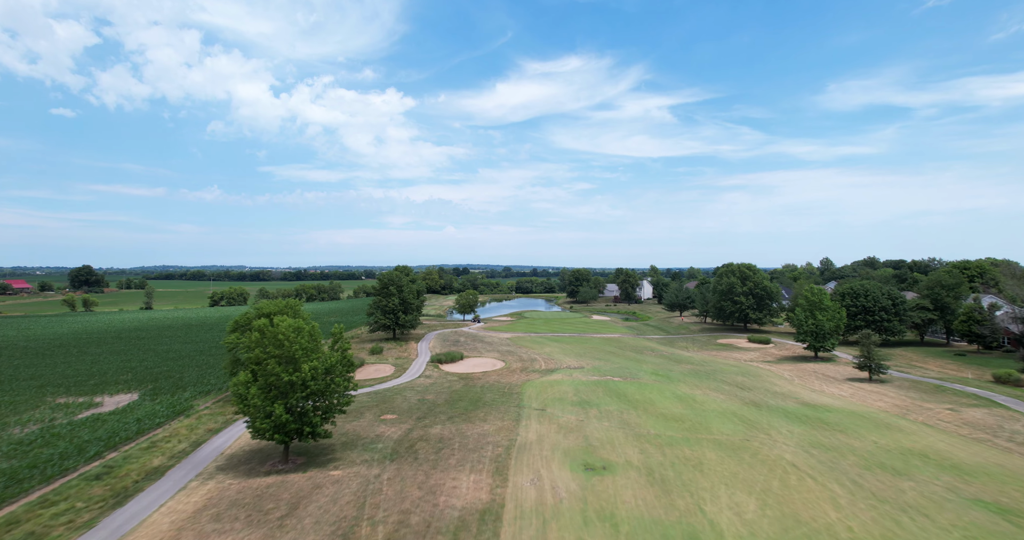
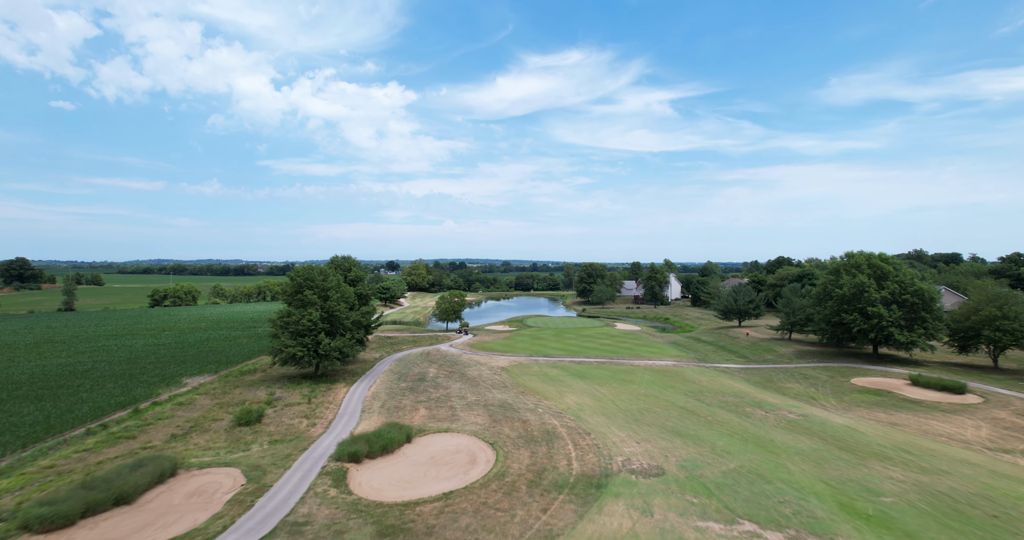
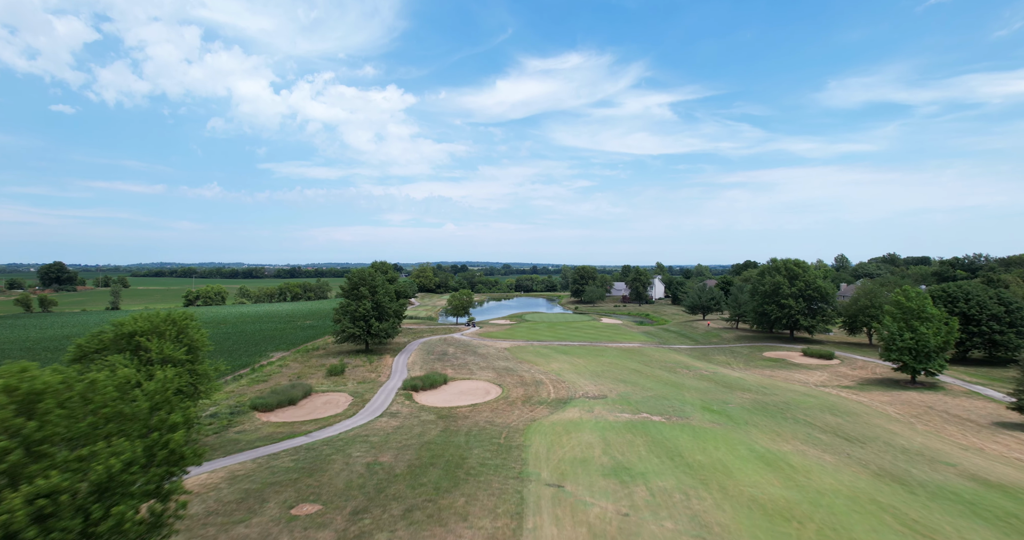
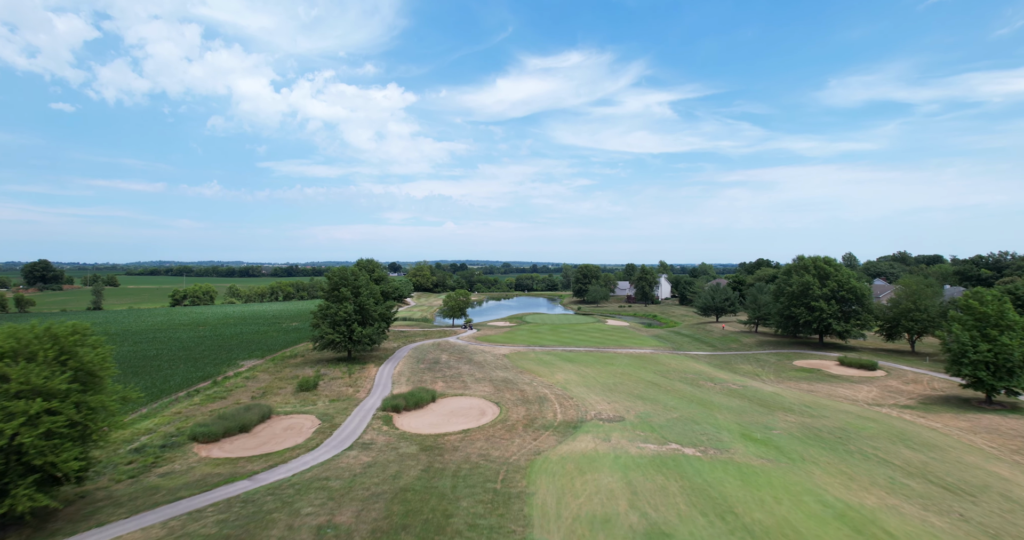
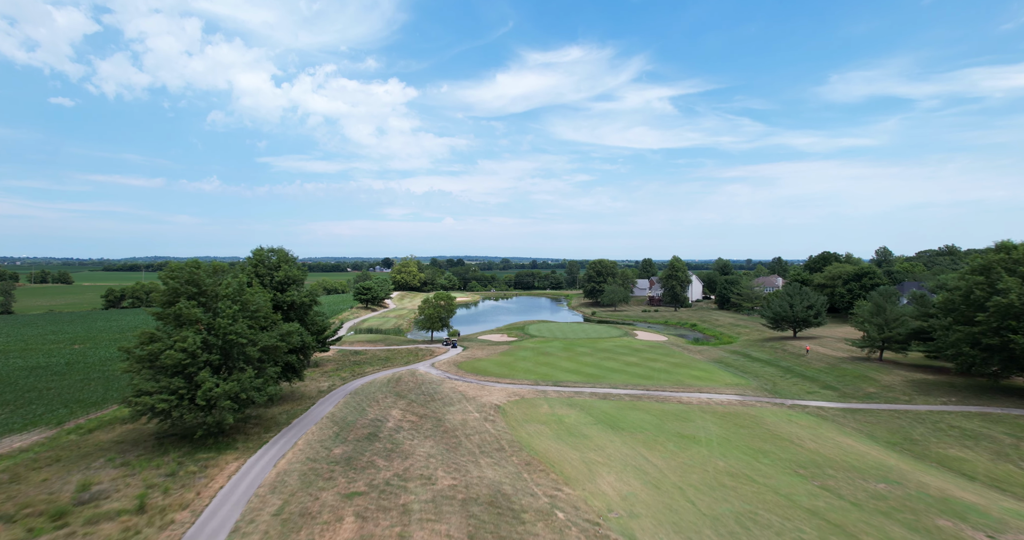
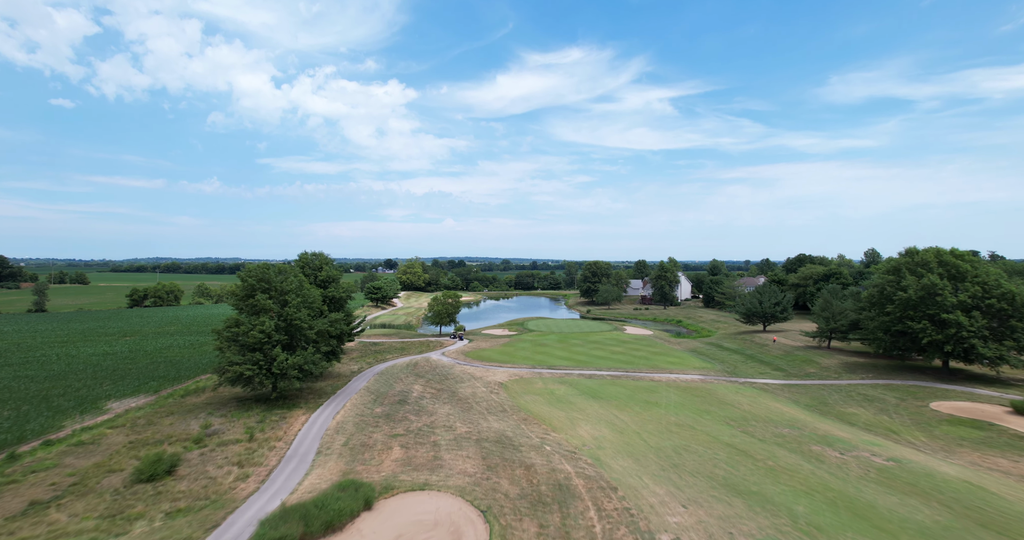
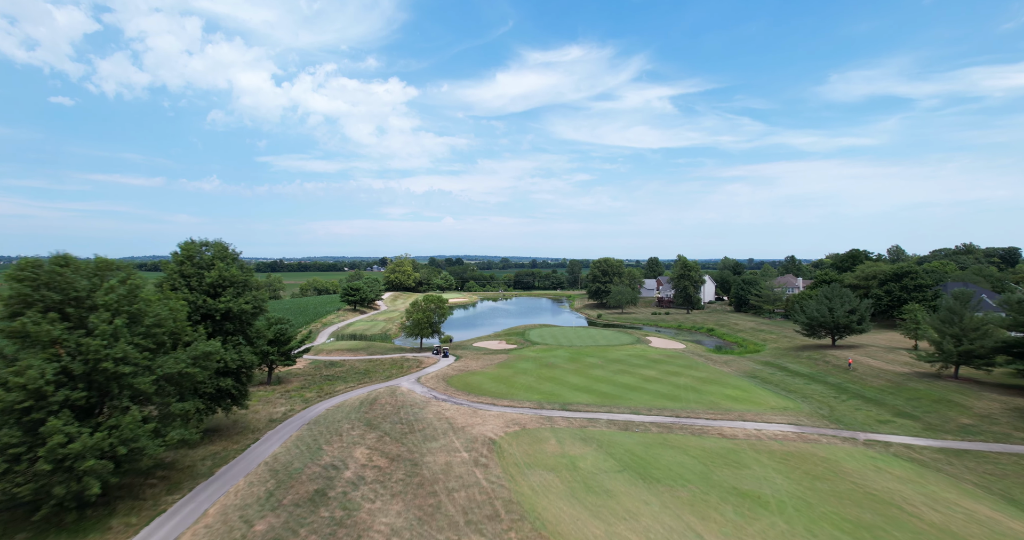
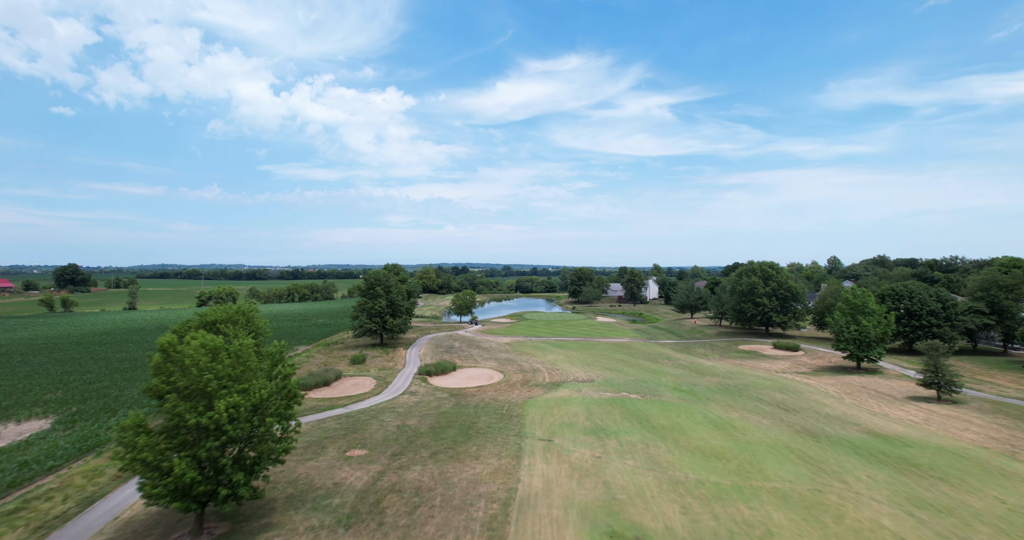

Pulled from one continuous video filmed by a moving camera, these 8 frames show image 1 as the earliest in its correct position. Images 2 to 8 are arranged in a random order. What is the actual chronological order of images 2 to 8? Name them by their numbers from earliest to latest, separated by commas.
8, 3, 4, 2, 6, 5, 7
